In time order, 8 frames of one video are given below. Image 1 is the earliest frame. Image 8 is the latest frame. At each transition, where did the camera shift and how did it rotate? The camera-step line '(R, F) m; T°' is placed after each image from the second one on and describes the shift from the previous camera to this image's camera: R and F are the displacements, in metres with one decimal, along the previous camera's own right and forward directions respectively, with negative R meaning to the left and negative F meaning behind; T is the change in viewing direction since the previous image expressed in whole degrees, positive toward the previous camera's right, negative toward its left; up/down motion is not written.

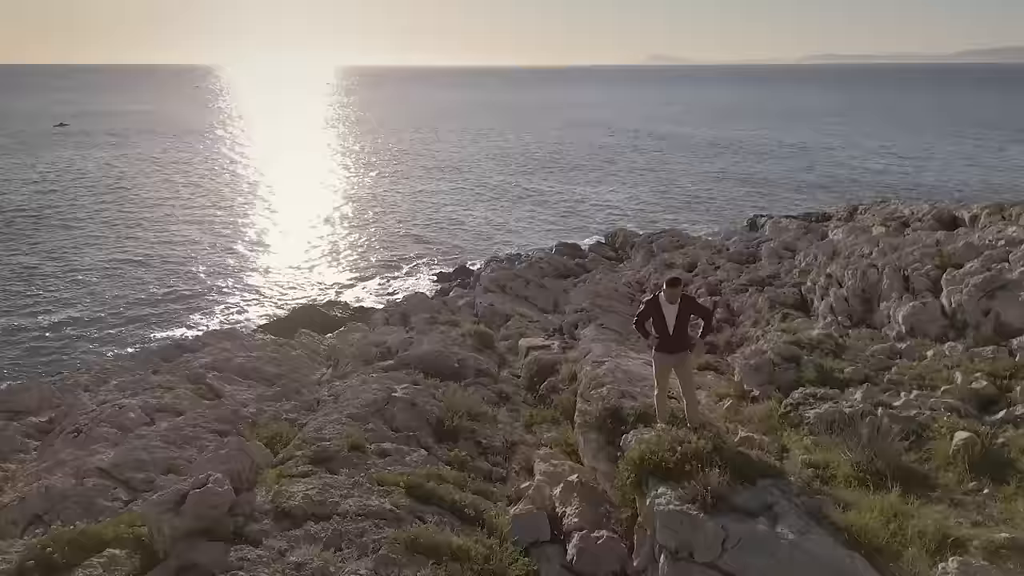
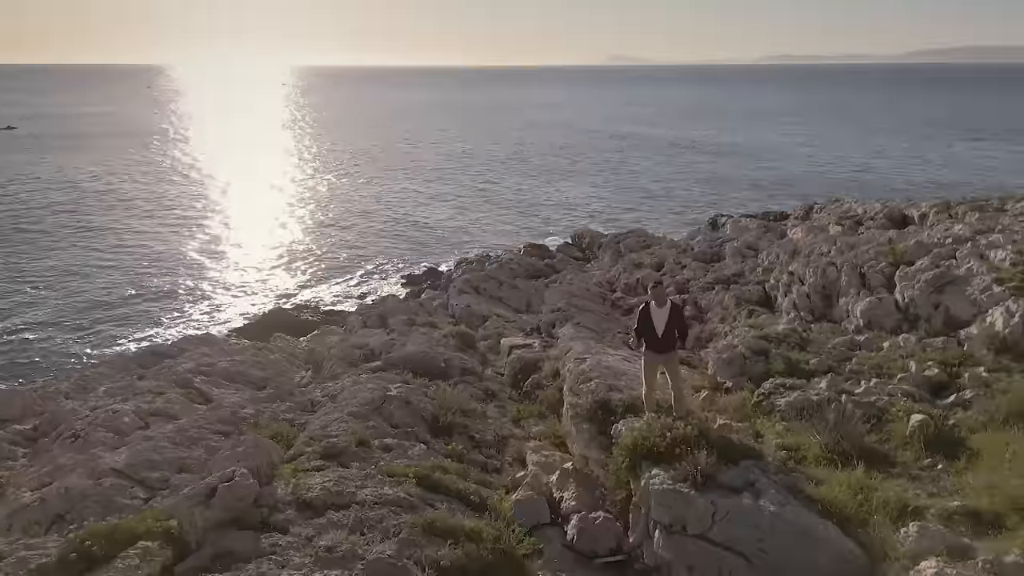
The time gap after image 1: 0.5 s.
(-0.4, -0.6) m; +3°
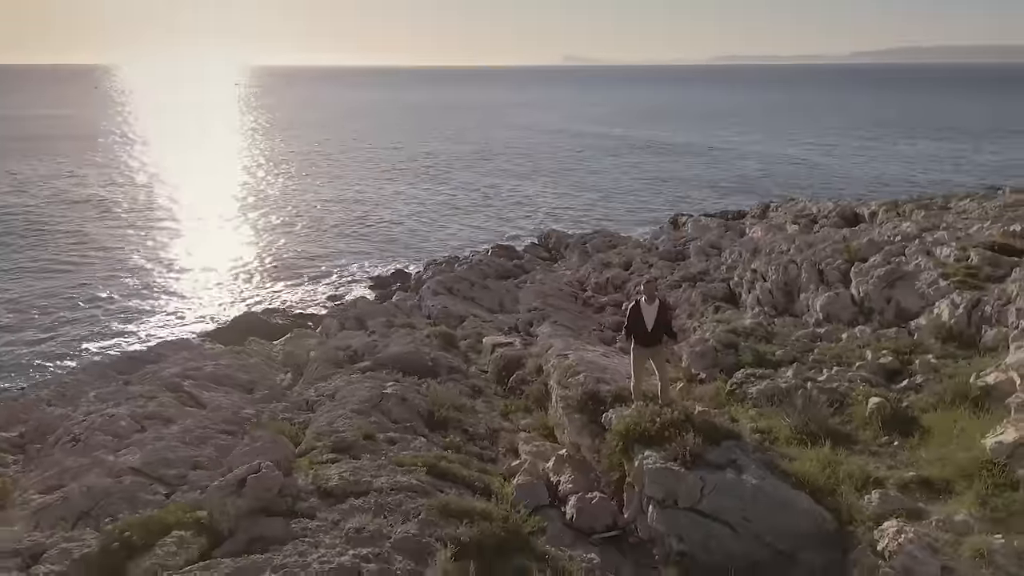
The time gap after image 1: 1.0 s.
(-0.4, -0.6) m; +3°
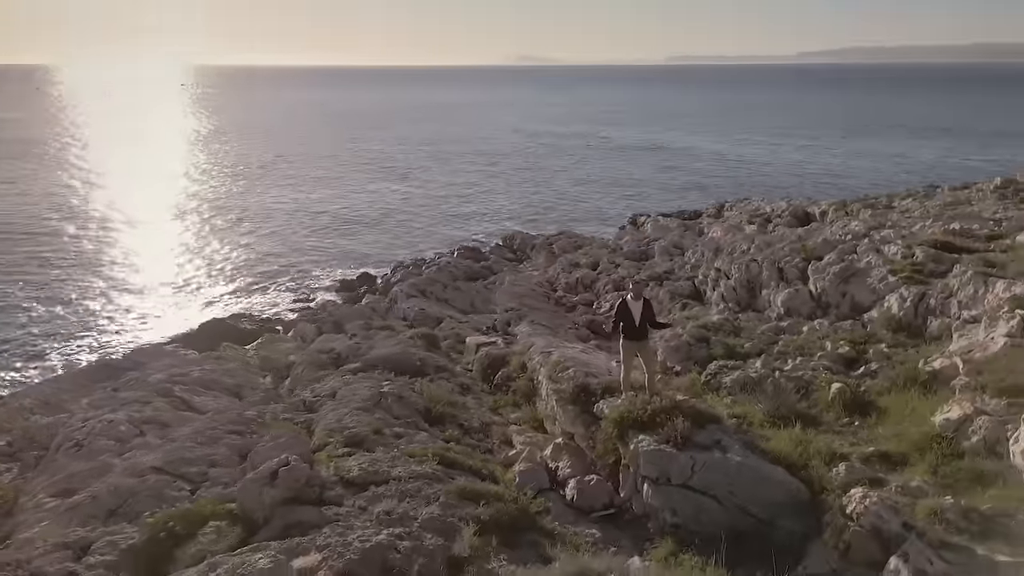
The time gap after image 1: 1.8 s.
(-0.5, -0.7) m; +3°
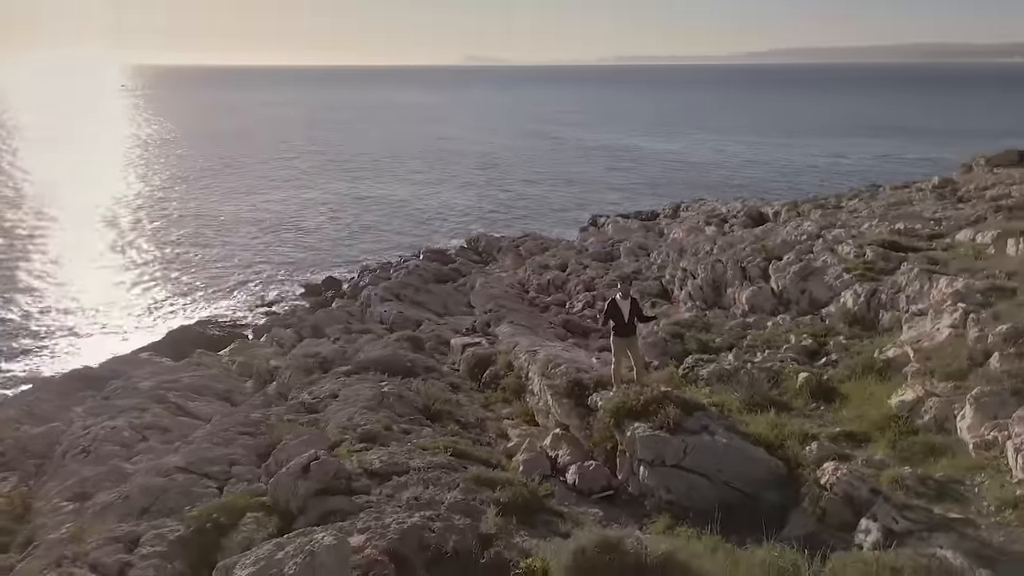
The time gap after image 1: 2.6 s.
(-0.6, -0.8) m; +4°
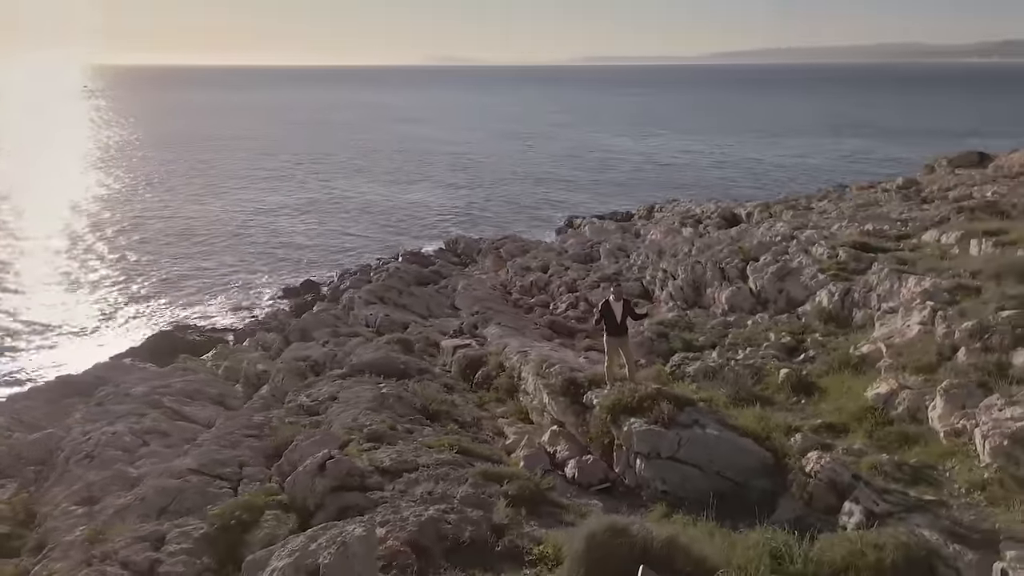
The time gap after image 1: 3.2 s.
(-0.4, -0.5) m; +2°
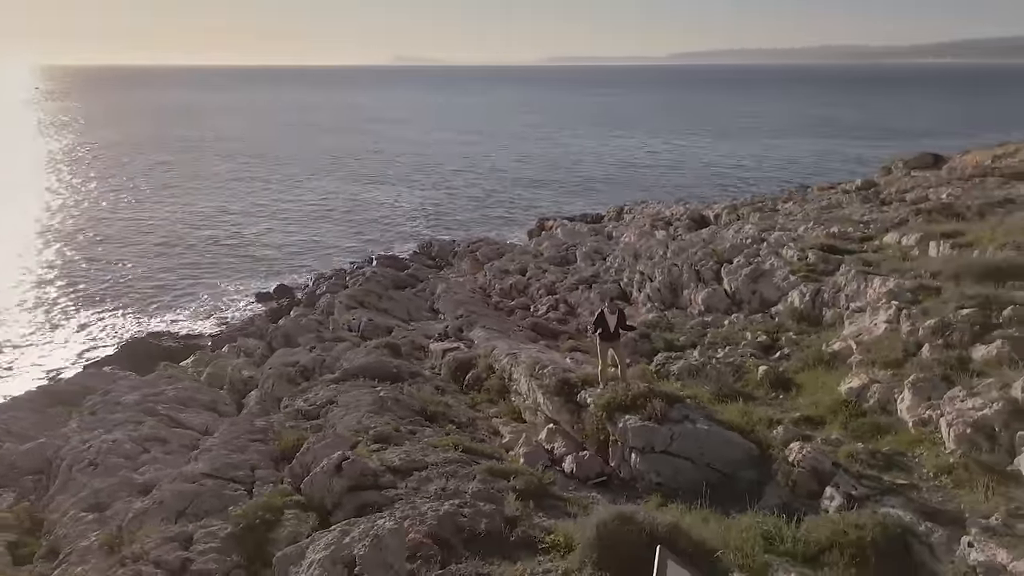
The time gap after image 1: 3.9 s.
(-0.5, -0.6) m; +3°
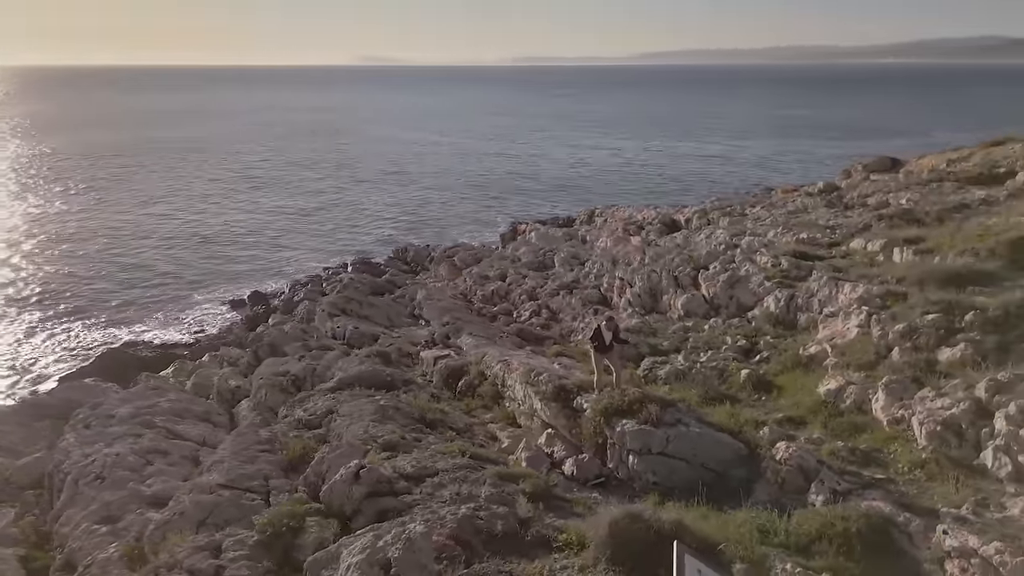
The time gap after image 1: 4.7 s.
(-0.5, -0.6) m; +3°
